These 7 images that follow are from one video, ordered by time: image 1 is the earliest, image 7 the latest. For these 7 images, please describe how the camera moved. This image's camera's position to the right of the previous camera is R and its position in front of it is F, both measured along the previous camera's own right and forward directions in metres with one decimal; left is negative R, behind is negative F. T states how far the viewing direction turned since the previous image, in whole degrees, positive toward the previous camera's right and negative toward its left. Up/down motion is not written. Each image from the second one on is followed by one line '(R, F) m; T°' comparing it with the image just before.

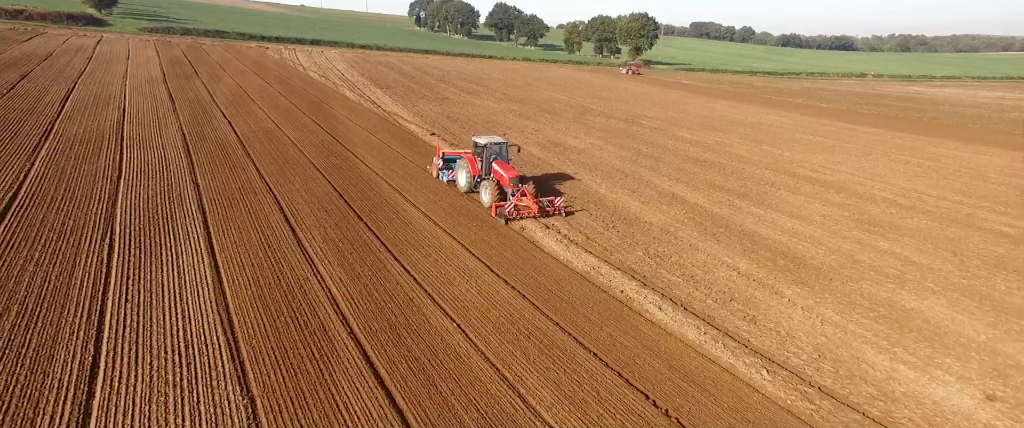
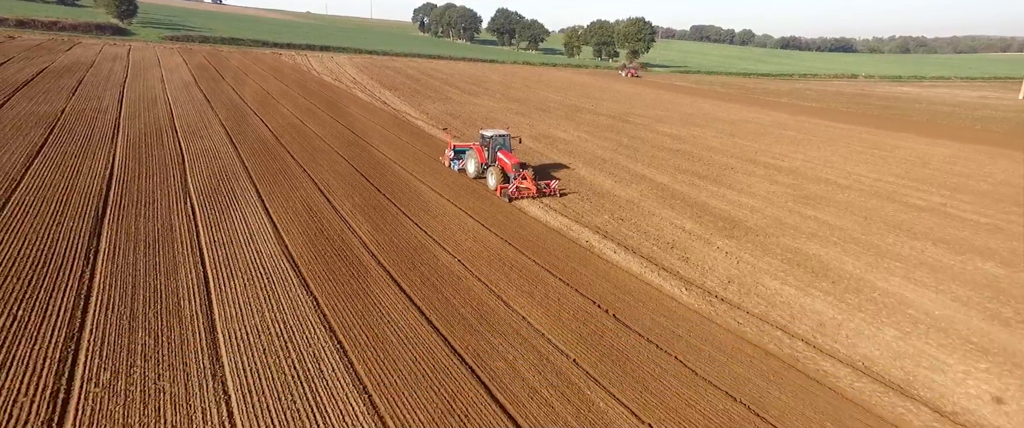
(+0.3, -2.4) m; 0°
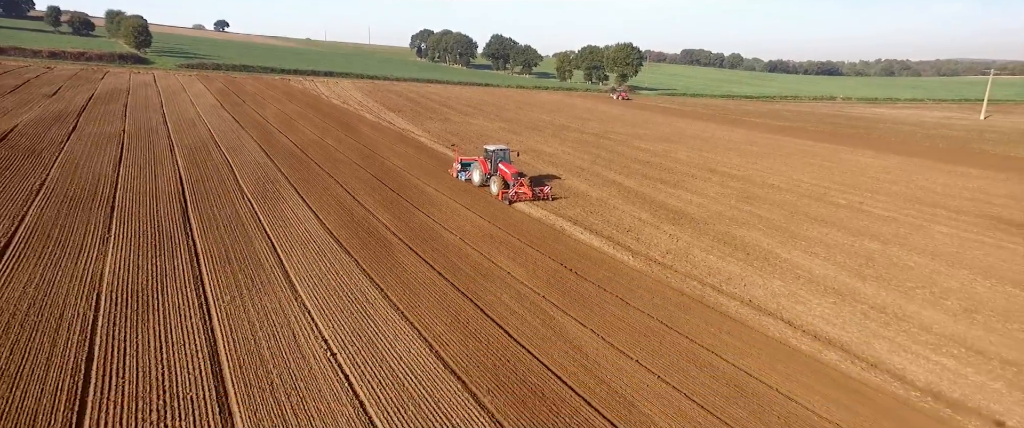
(+0.1, -2.9) m; 0°
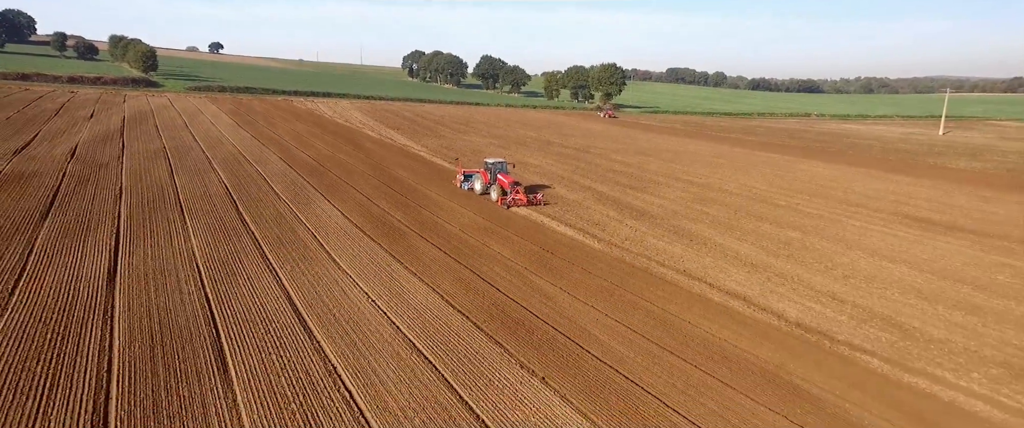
(0.0, -3.0) m; +1°
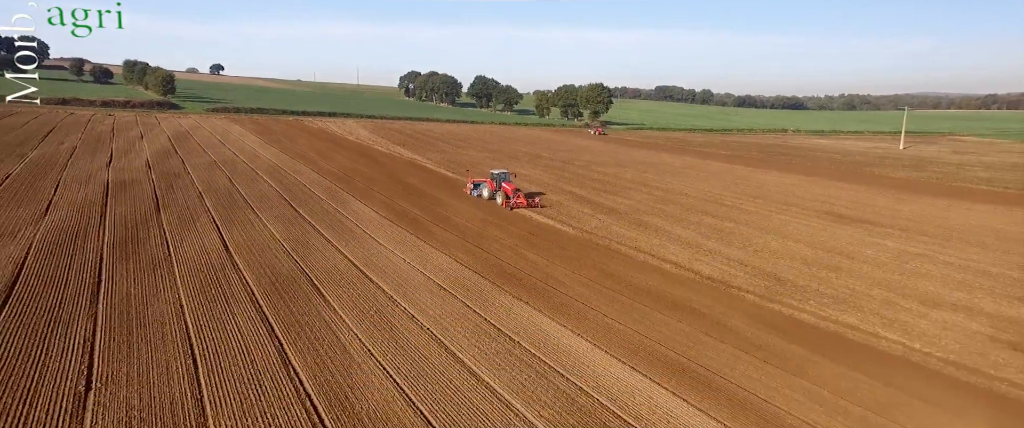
(0.0, -4.3) m; +1°
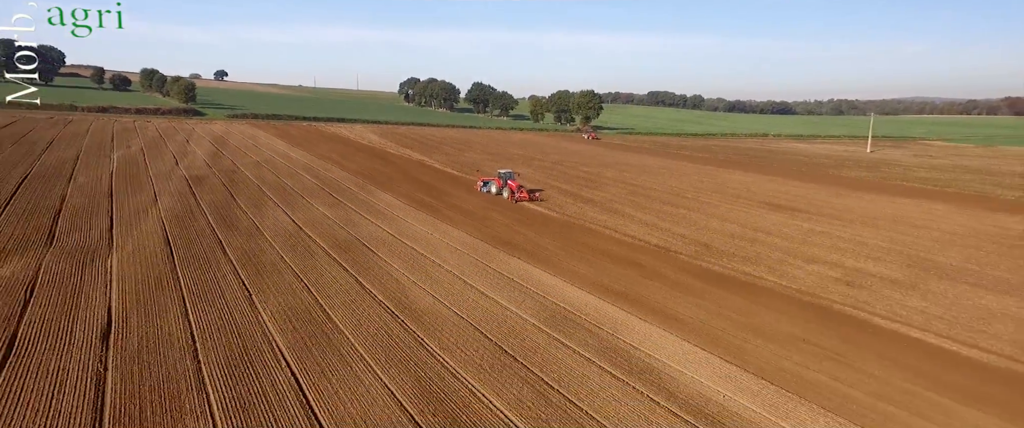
(0.0, -4.8) m; 0°
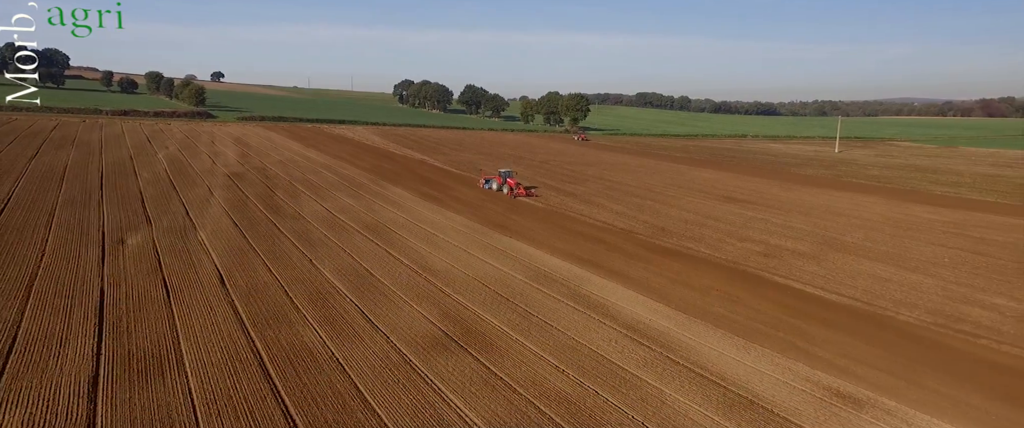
(-0.1, -4.3) m; +1°
